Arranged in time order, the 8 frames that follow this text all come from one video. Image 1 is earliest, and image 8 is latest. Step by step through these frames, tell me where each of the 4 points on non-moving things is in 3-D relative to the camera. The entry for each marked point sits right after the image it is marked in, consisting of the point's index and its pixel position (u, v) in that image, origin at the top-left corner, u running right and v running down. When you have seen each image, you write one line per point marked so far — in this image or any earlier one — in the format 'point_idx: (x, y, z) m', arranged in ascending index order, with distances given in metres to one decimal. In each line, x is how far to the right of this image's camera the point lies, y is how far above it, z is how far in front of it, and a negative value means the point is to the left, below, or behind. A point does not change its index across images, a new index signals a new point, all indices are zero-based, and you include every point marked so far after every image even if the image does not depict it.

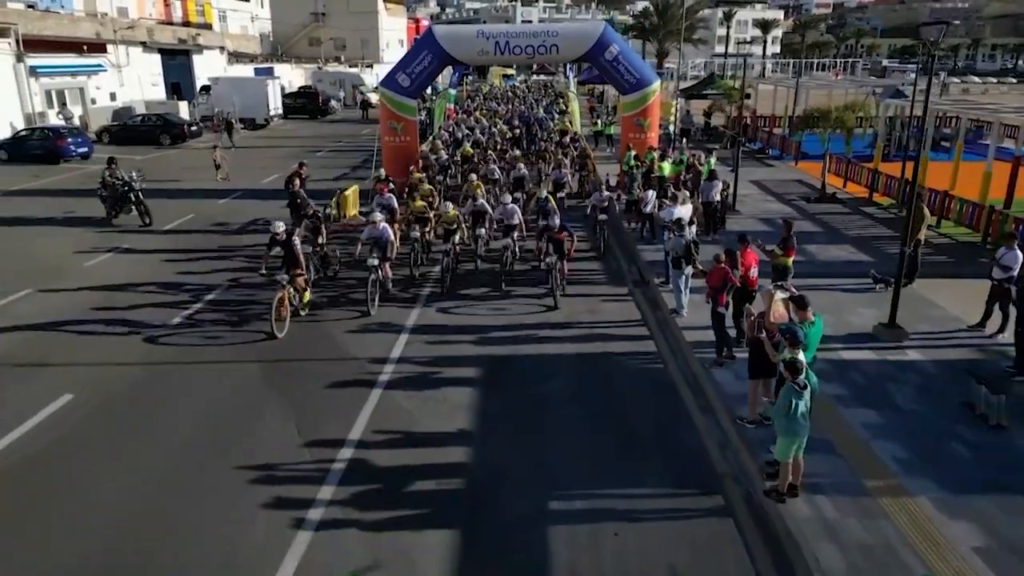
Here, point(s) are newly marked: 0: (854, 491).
0: (+3.0, -1.7, +6.3) m
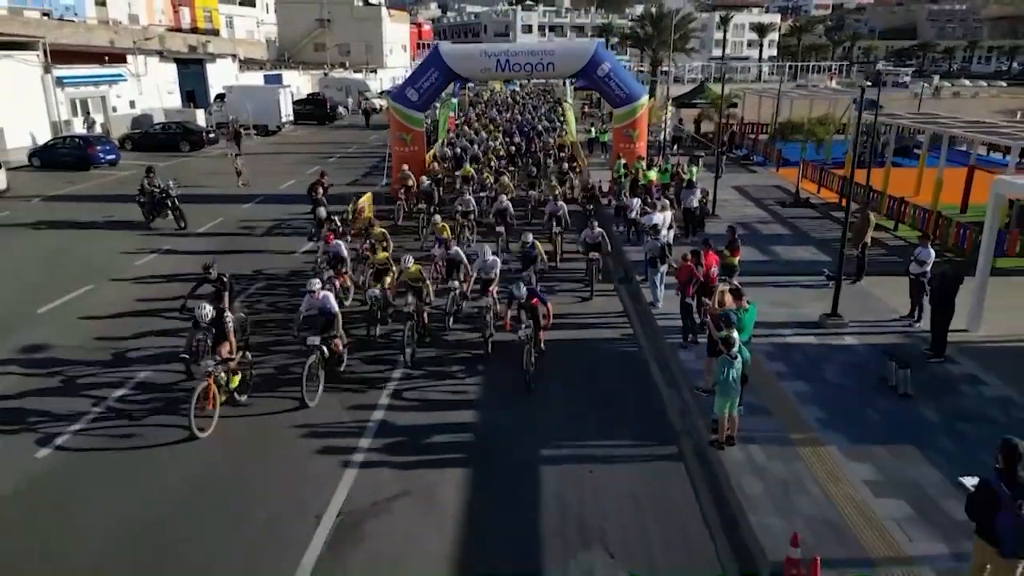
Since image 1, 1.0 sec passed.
0: (+2.9, -1.6, +8.0) m
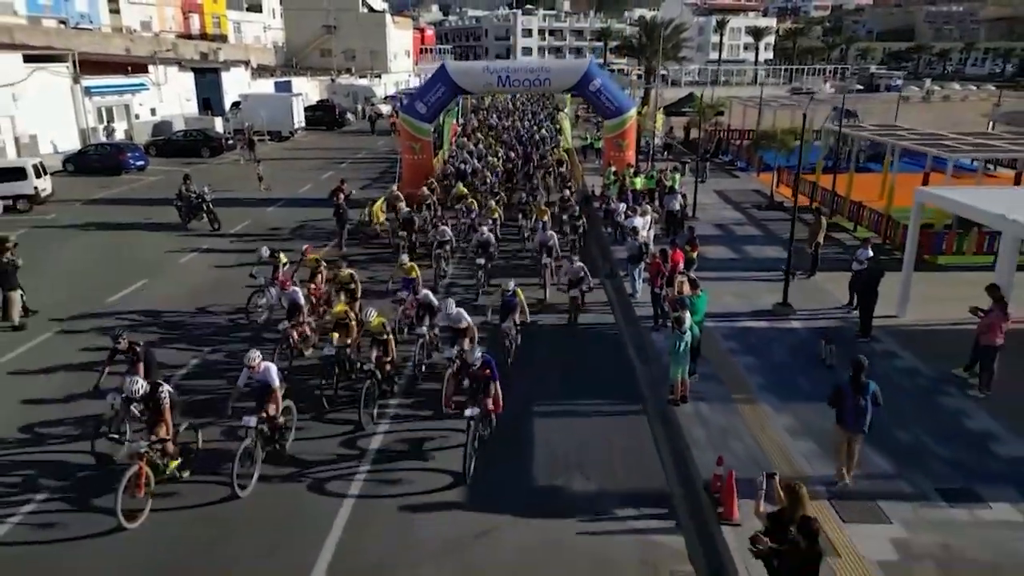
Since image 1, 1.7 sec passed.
0: (+2.9, -1.5, +10.0) m
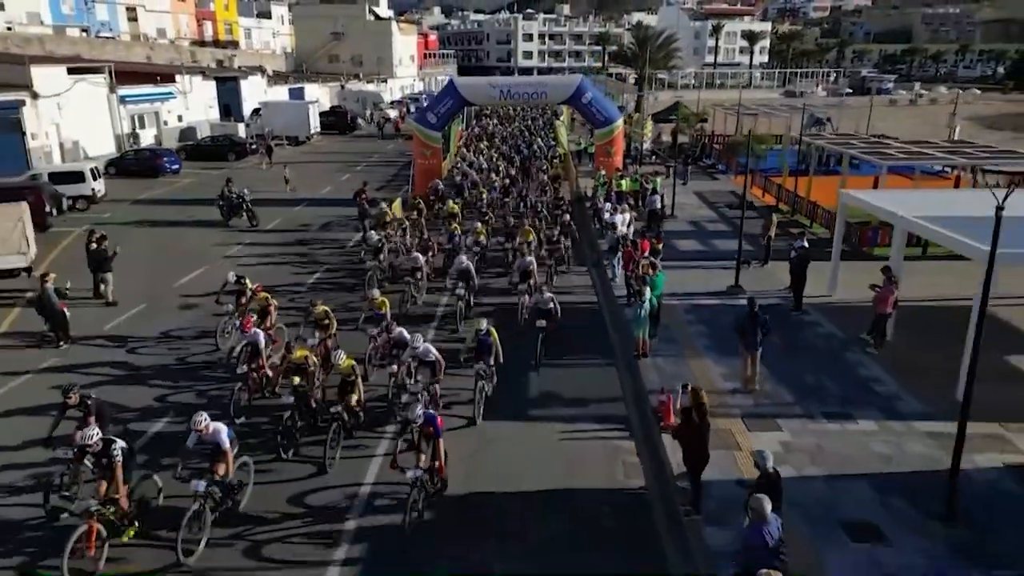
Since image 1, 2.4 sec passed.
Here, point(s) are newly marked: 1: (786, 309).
0: (+2.9, -1.2, +12.9) m
1: (+5.7, -0.4, +15.0) m
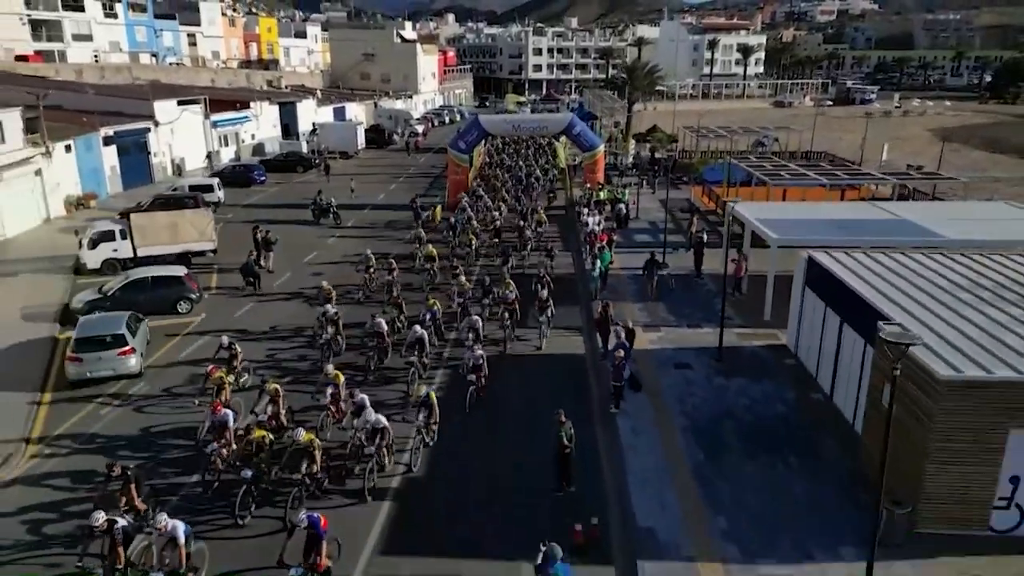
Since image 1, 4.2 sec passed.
0: (+3.1, -0.3, +22.2) m
1: (+6.0, +0.4, +24.2) m
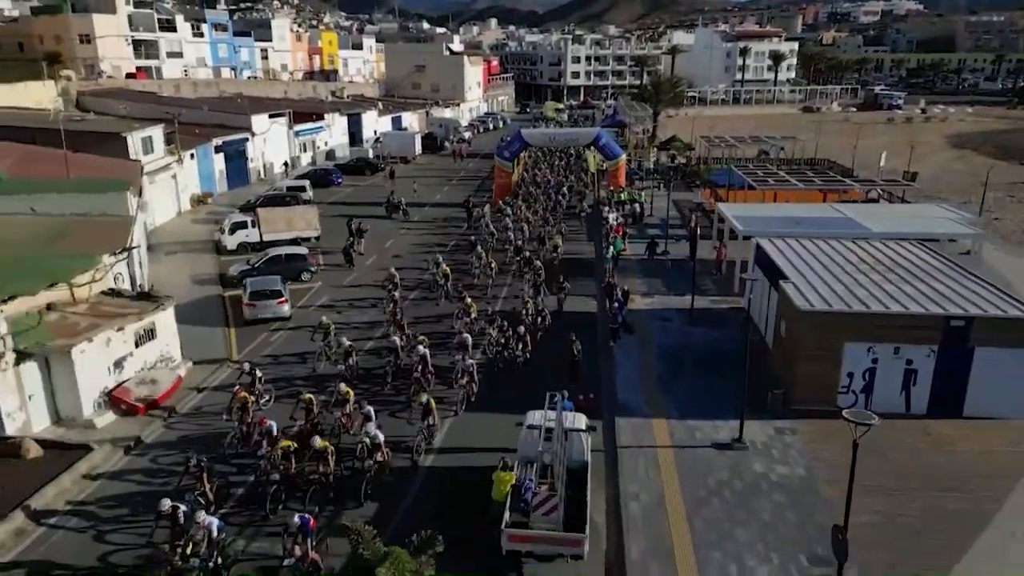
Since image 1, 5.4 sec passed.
0: (+4.5, +0.5, +29.3) m
1: (+7.4, +1.2, +31.2) m
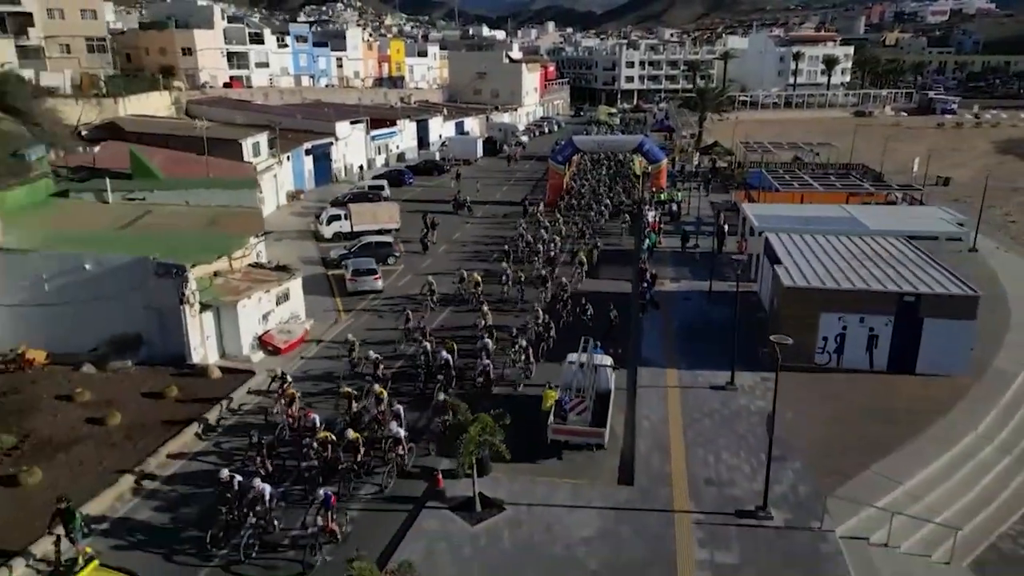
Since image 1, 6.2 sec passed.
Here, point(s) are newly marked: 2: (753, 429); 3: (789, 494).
0: (+6.8, +1.1, +34.5) m
1: (+9.9, +1.8, +36.1) m
2: (+6.4, -3.7, +19.3) m
3: (+6.2, -4.7, +16.4) m
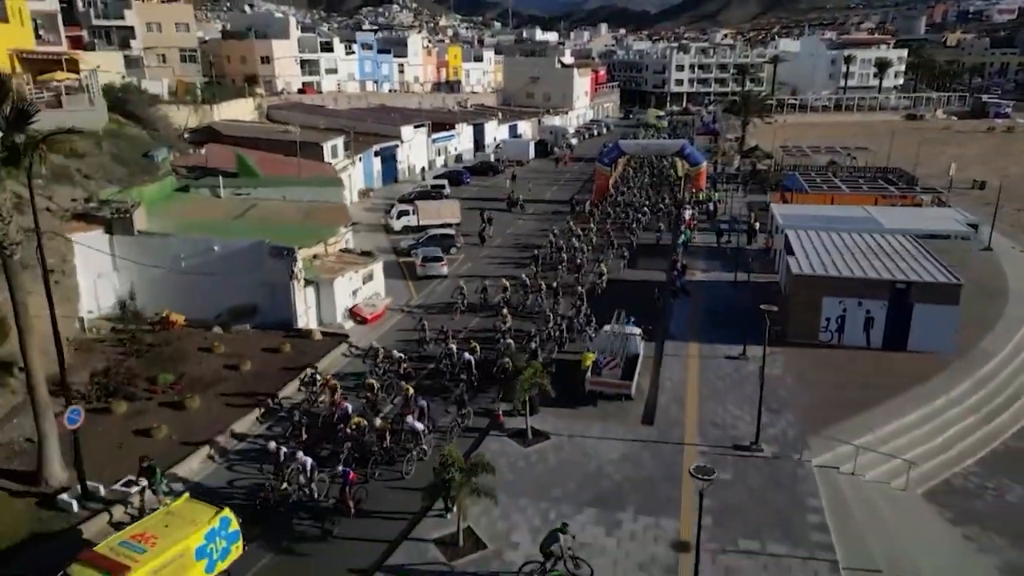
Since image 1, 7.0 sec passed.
0: (+9.4, +1.6, +38.5) m
1: (+12.6, +2.2, +39.9) m
2: (+7.8, -3.2, +23.4) m
3: (+7.5, -4.2, +20.5) m
